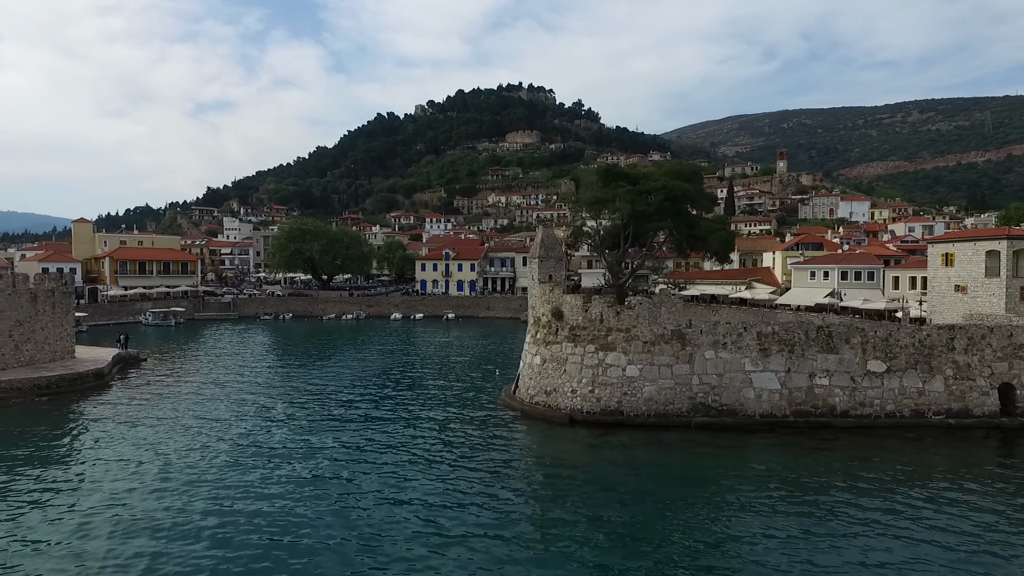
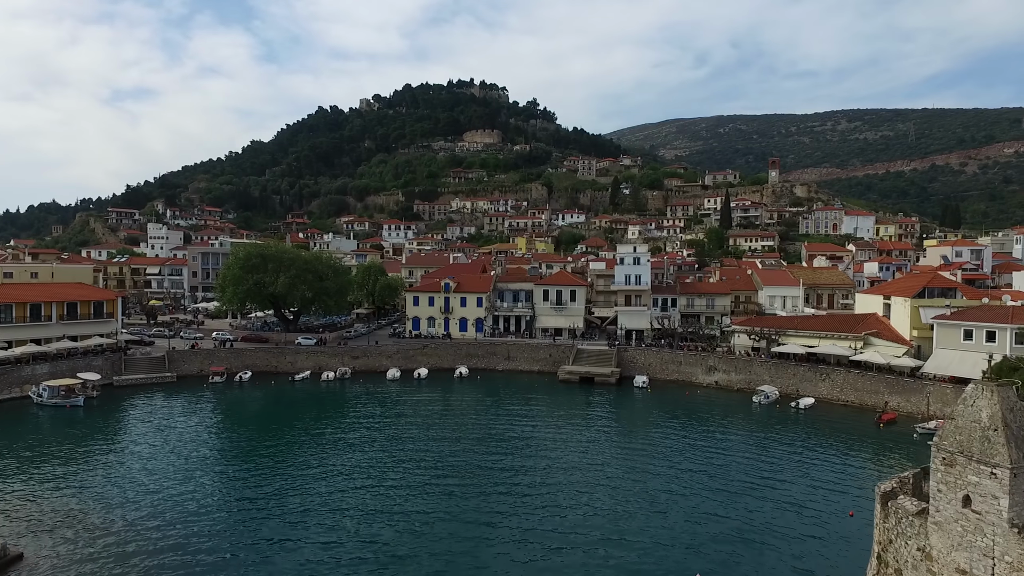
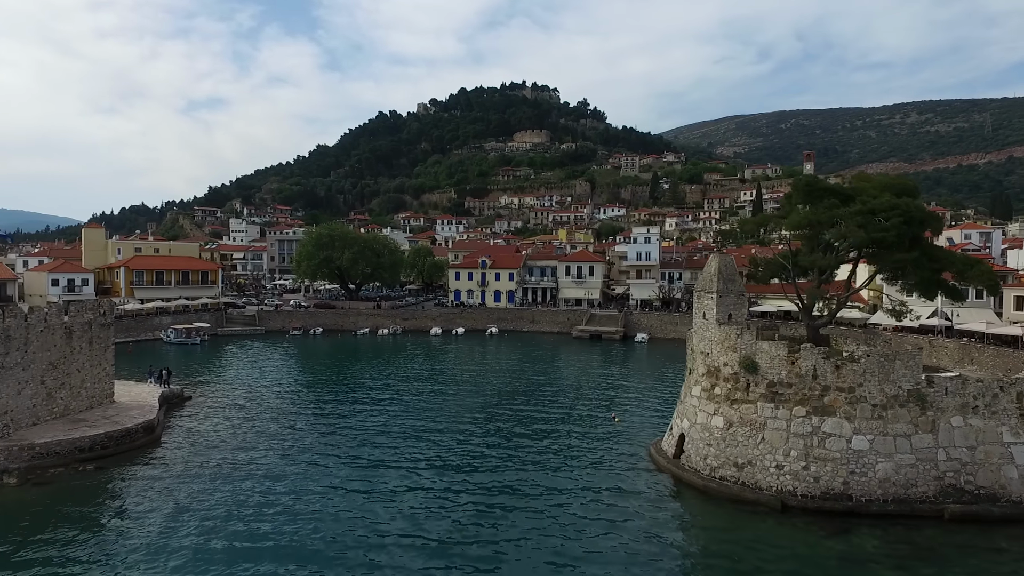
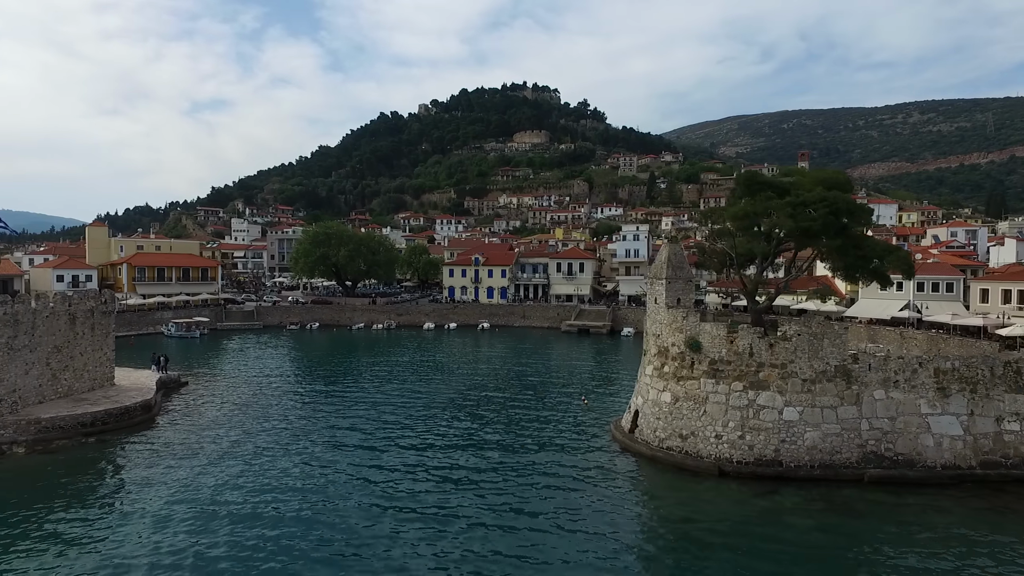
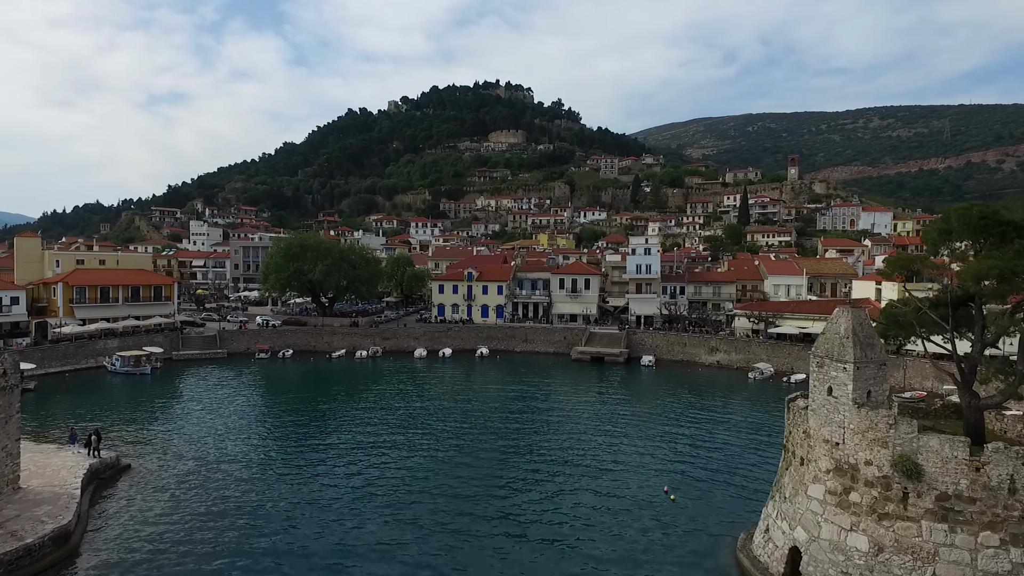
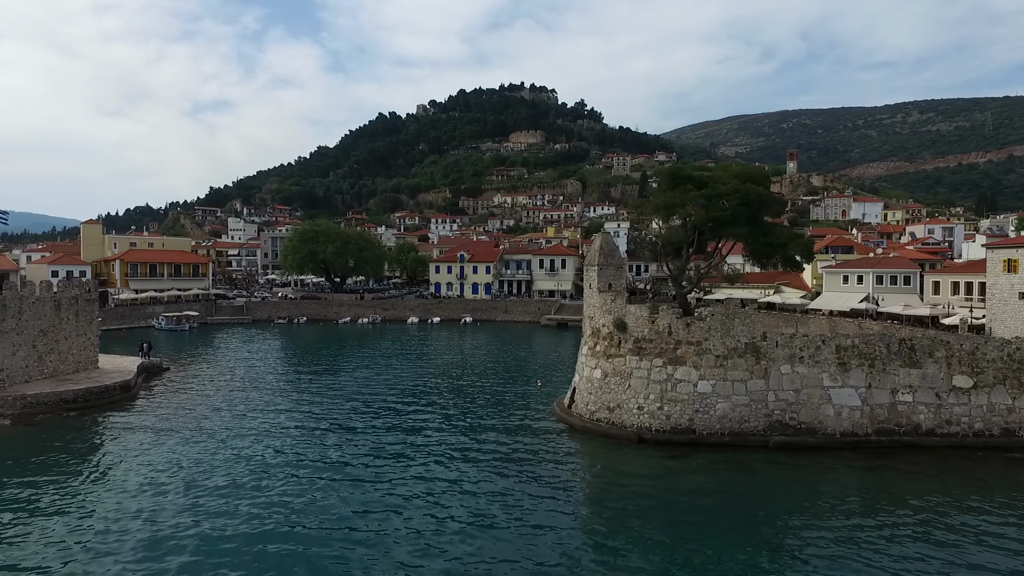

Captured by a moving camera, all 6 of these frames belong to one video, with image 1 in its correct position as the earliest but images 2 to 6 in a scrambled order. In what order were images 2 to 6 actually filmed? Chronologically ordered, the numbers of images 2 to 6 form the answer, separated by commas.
6, 4, 3, 5, 2
